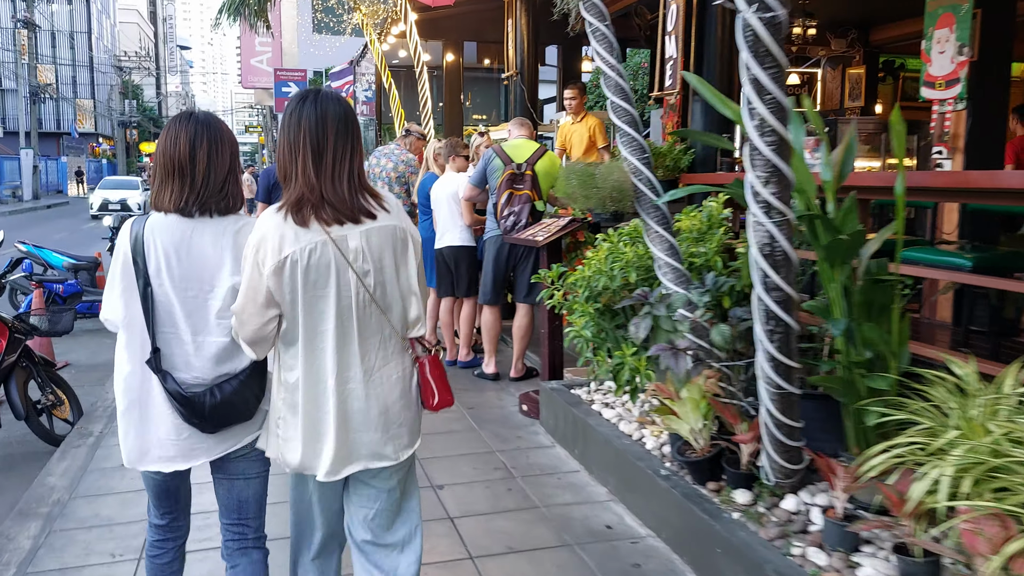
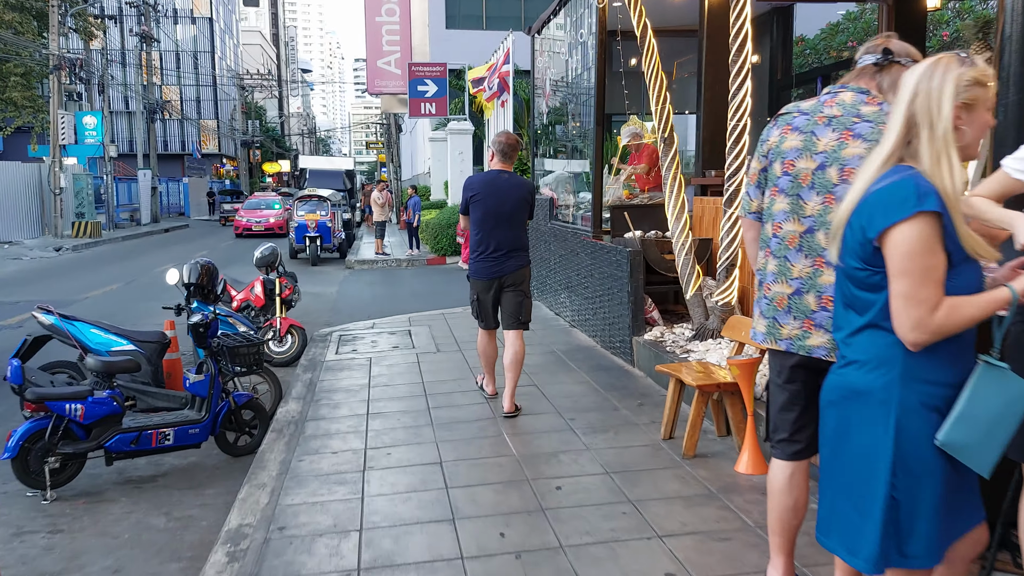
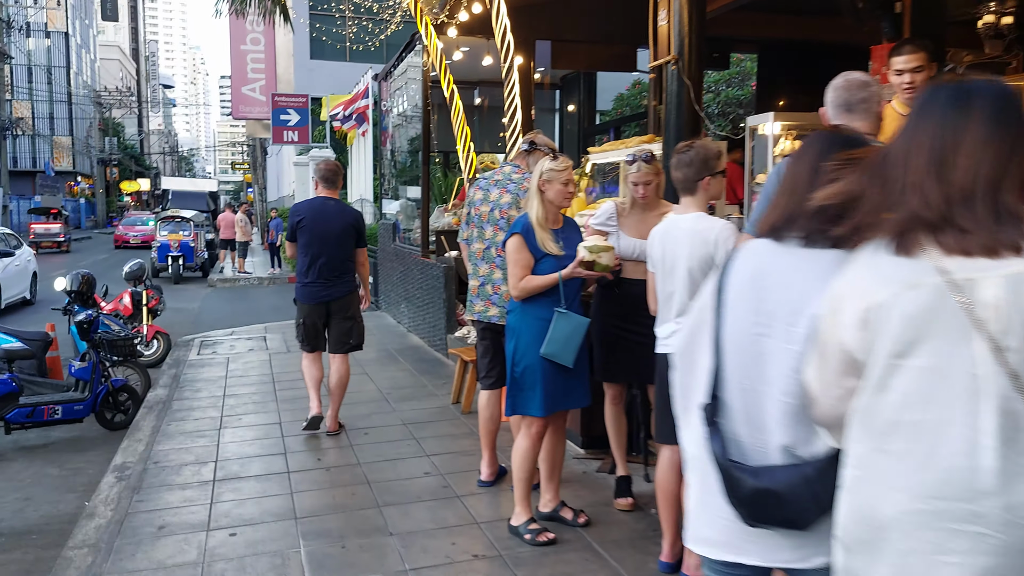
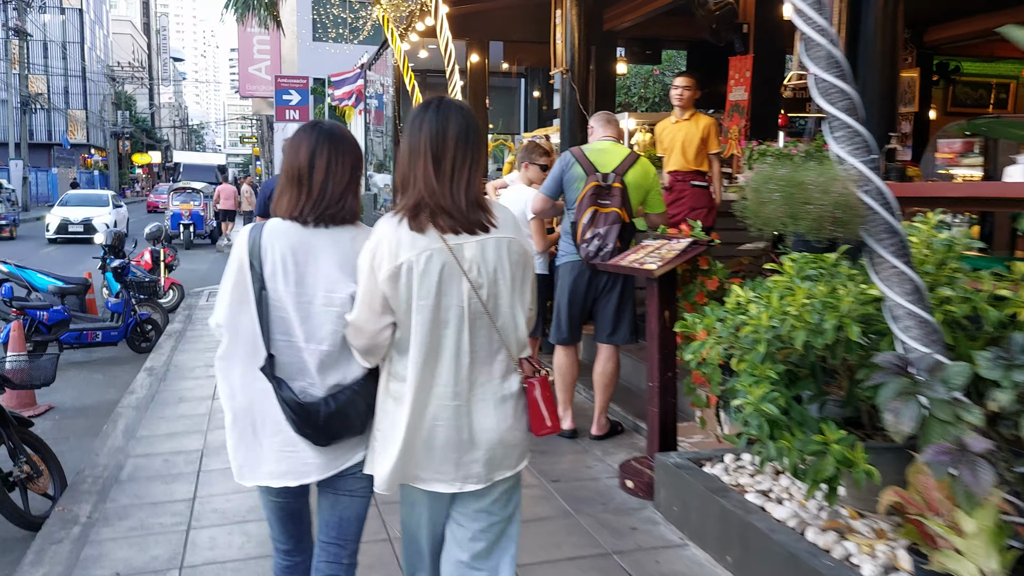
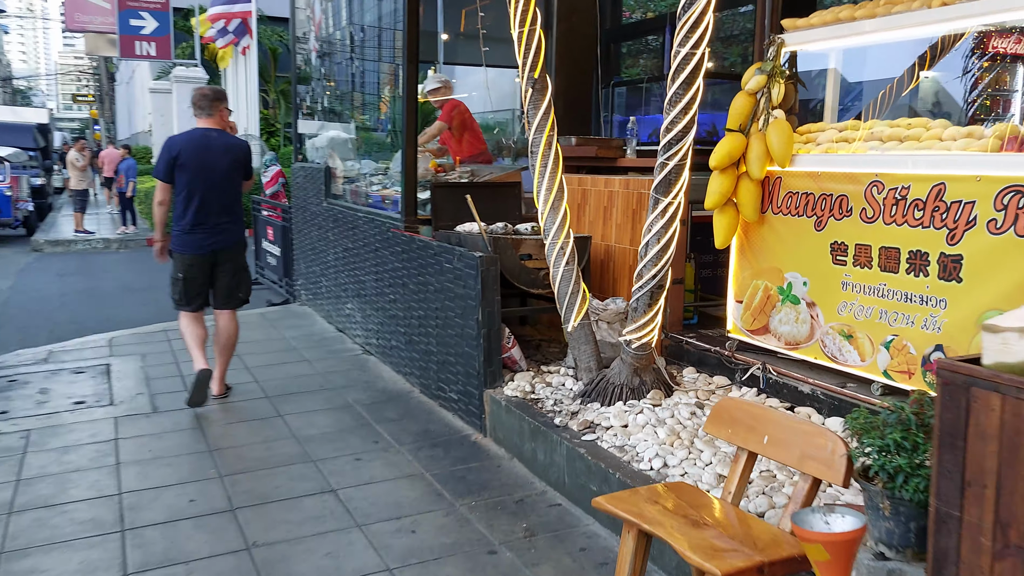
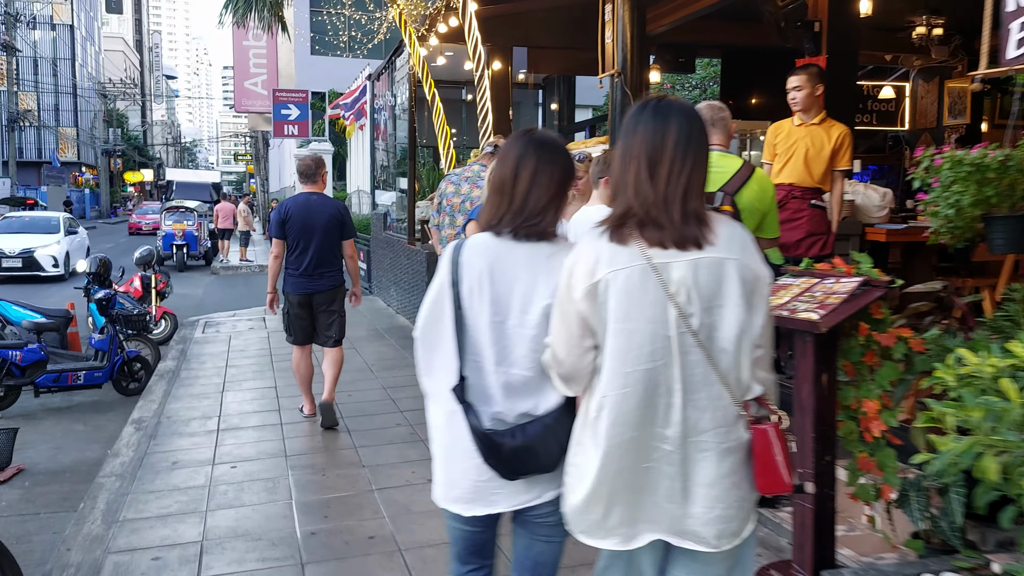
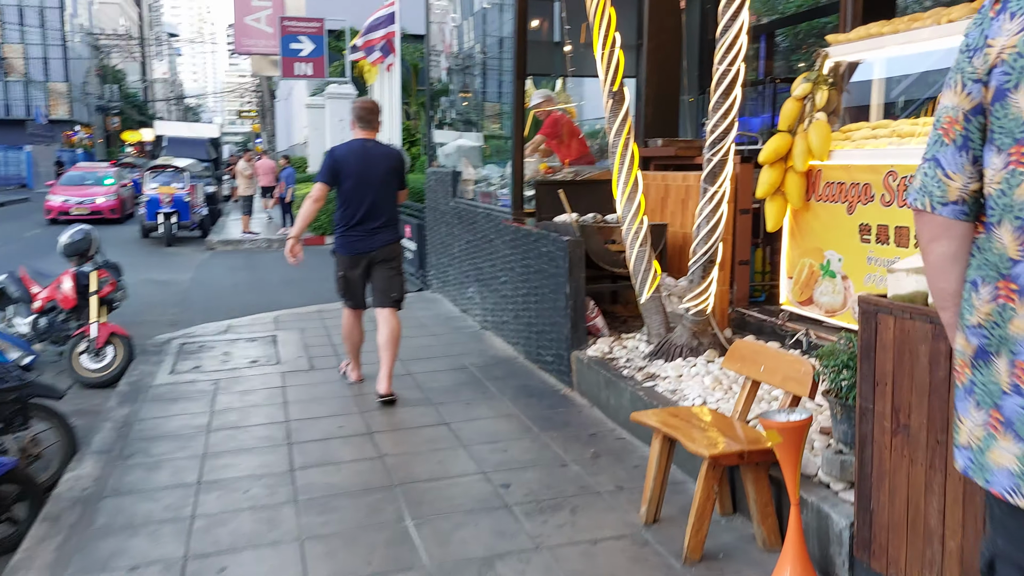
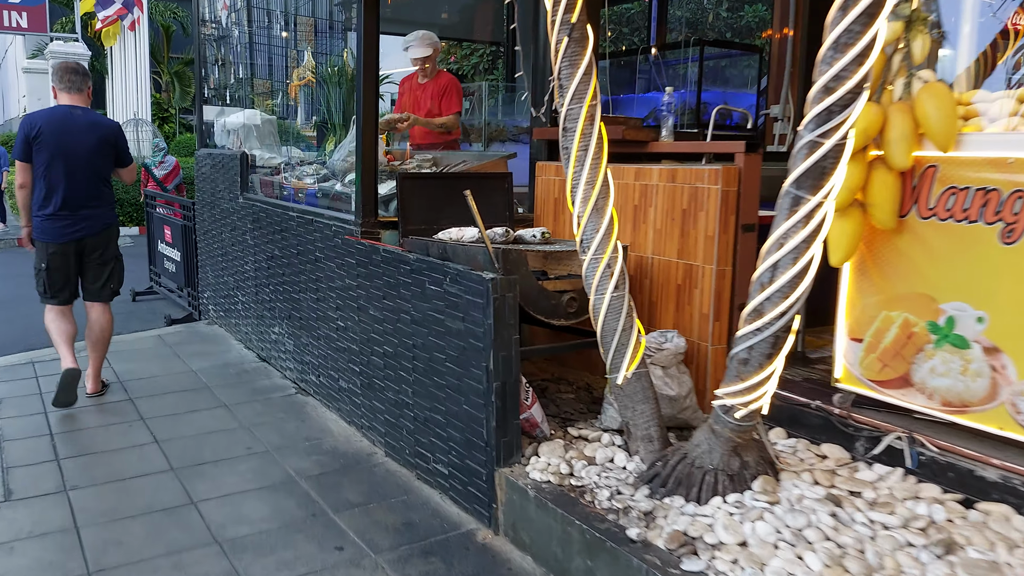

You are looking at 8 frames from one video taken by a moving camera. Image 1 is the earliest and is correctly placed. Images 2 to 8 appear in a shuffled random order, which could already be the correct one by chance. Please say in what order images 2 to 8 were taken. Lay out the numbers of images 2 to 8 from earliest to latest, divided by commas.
4, 6, 3, 2, 7, 5, 8
